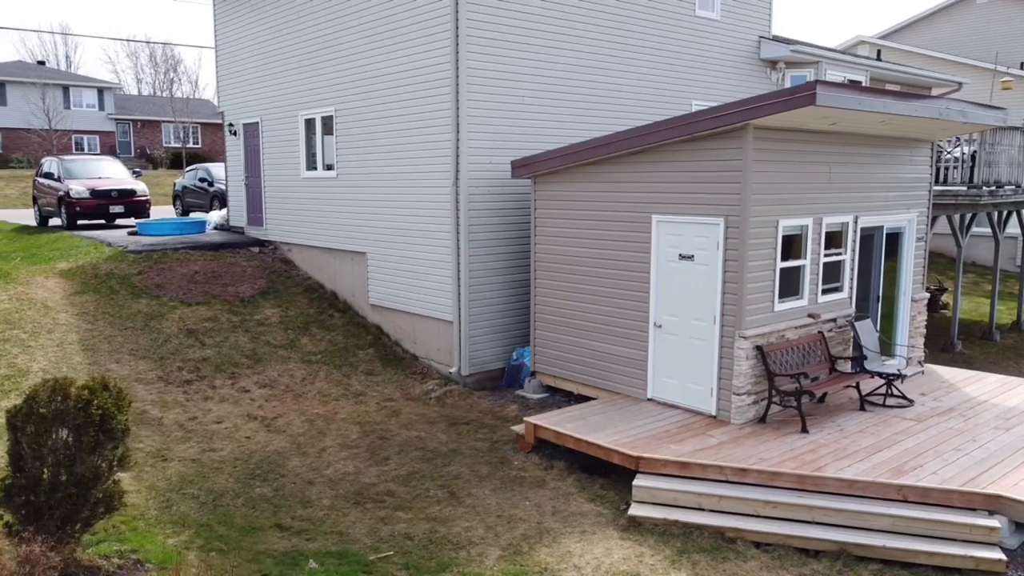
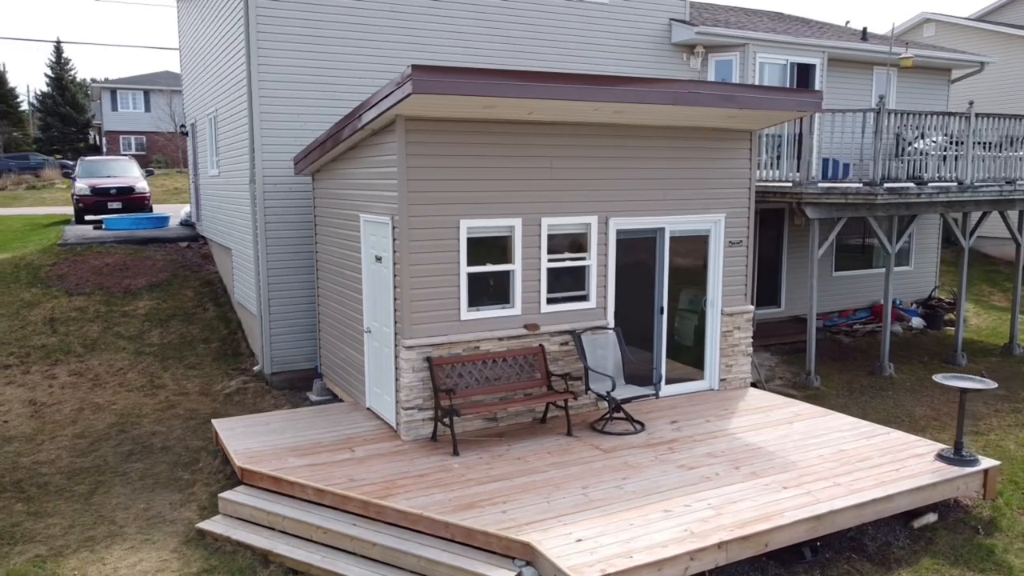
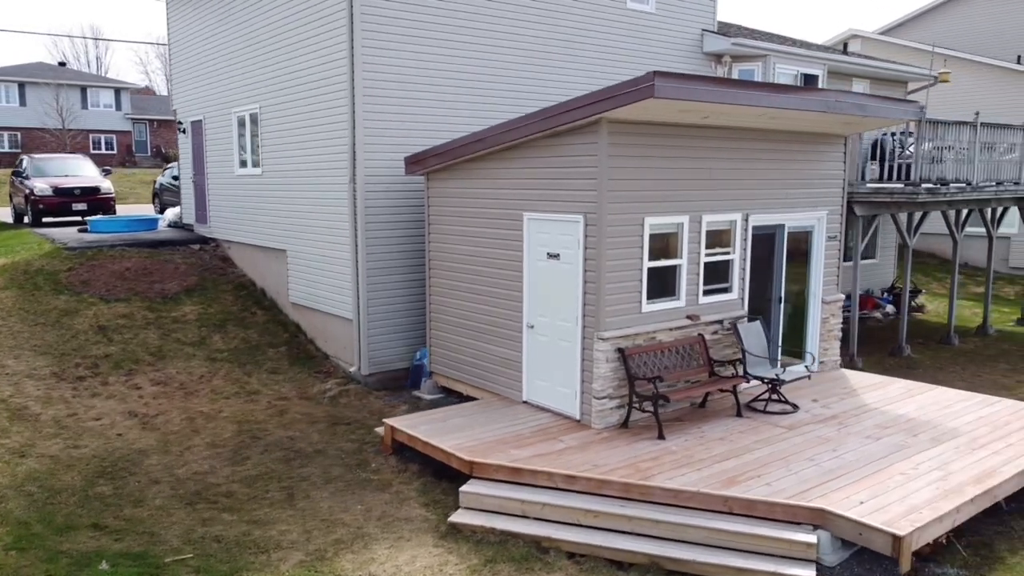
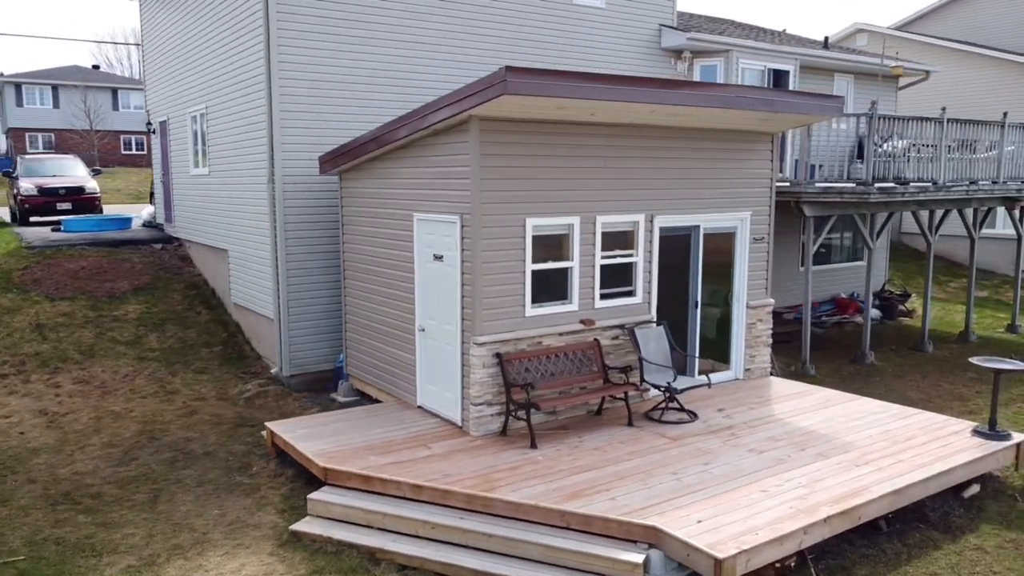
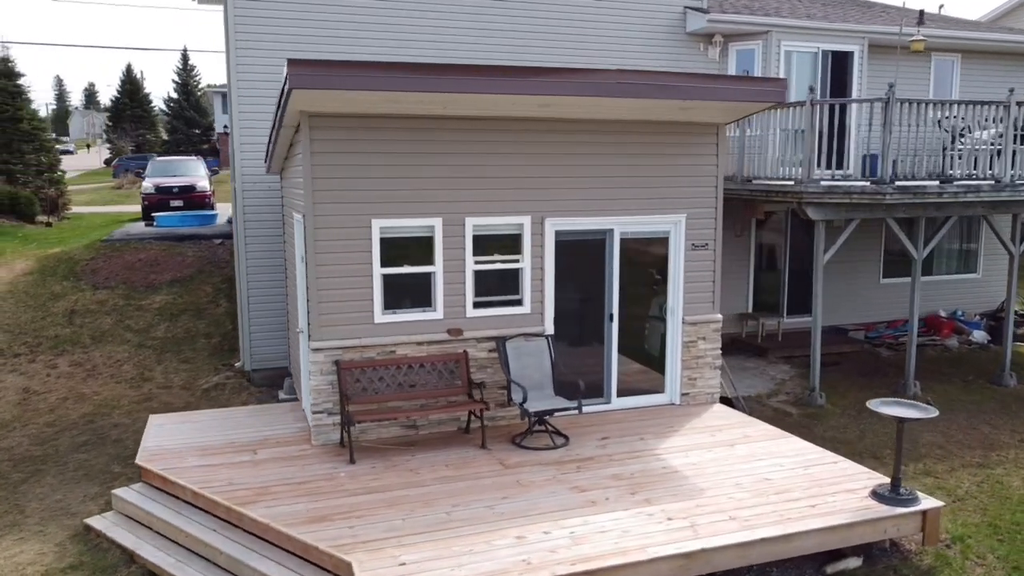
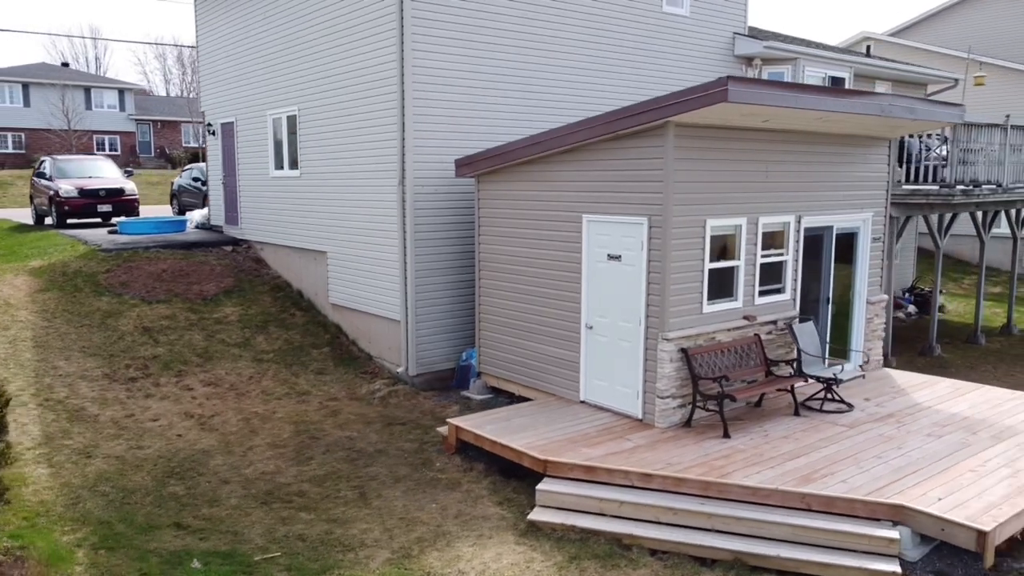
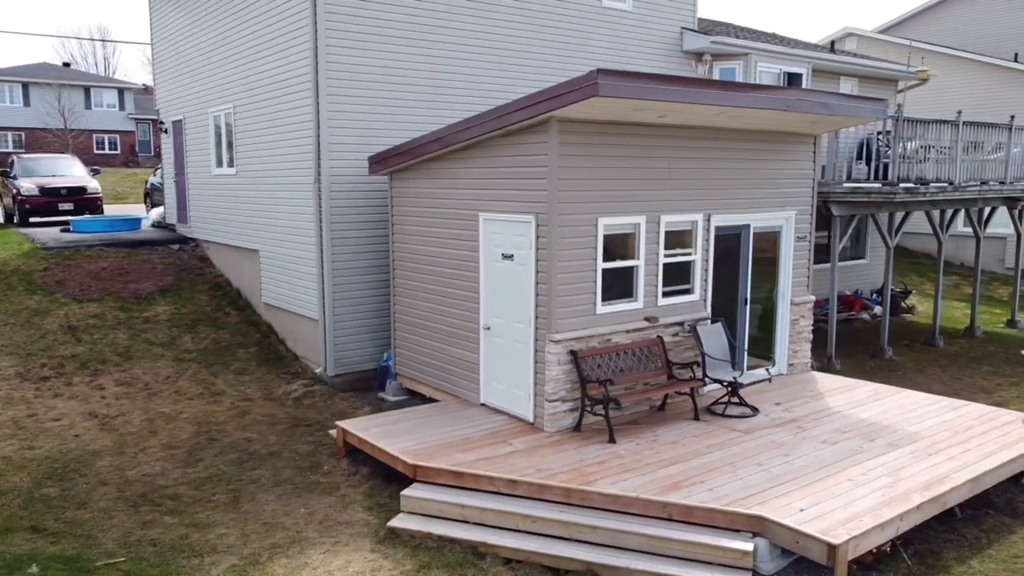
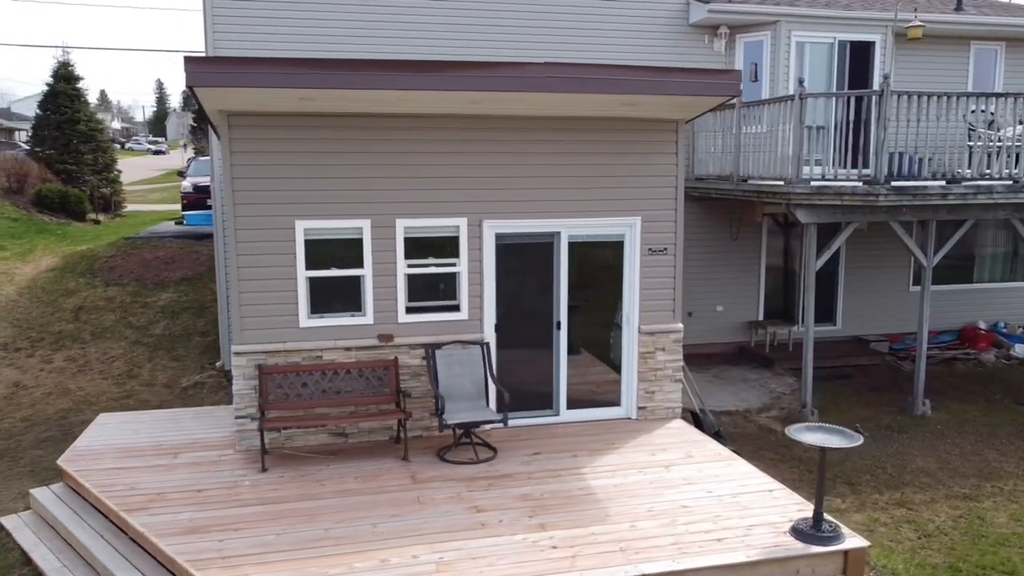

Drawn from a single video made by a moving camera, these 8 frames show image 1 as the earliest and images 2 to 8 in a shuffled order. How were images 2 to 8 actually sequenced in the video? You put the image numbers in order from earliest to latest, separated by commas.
6, 3, 7, 4, 2, 5, 8
